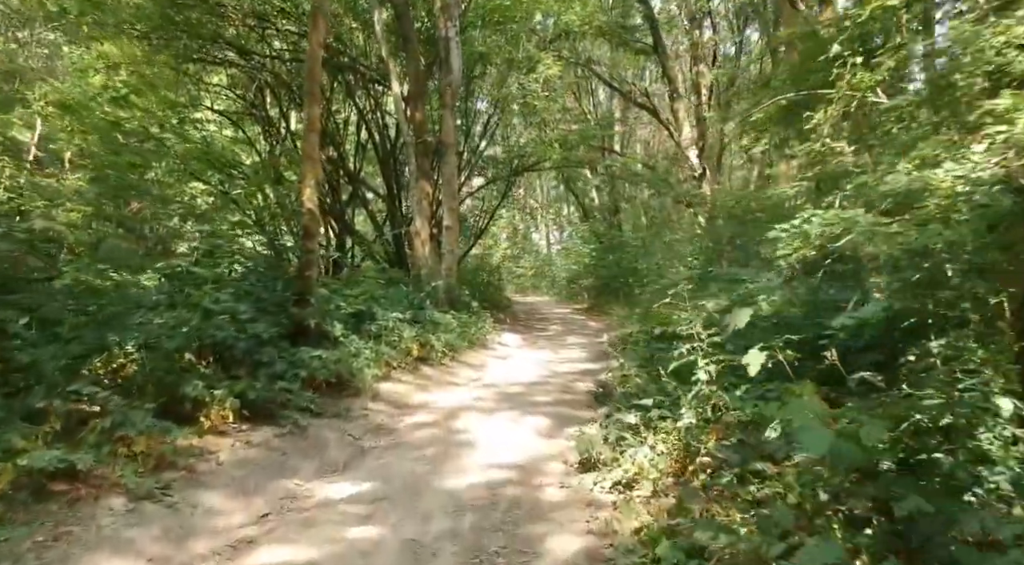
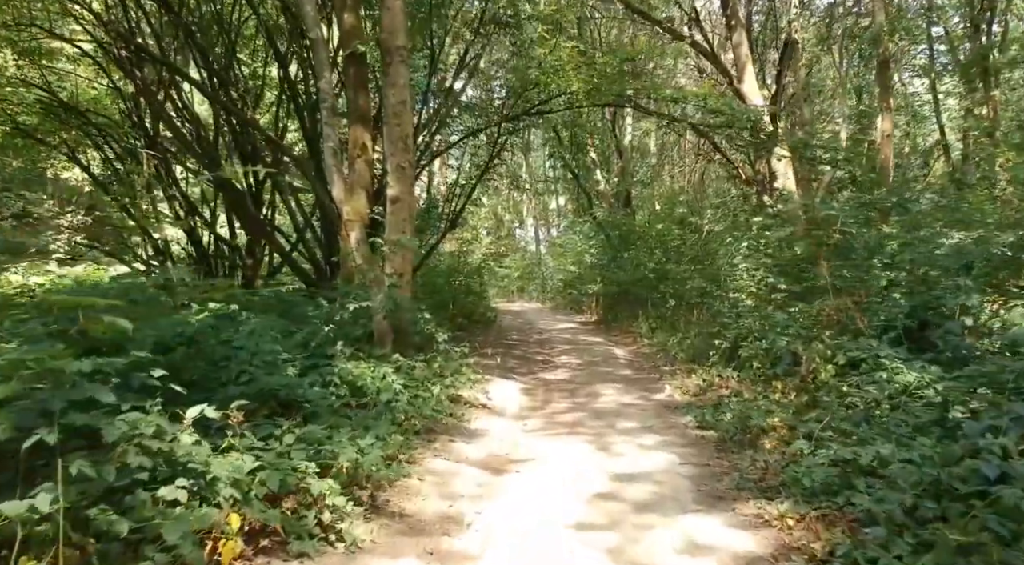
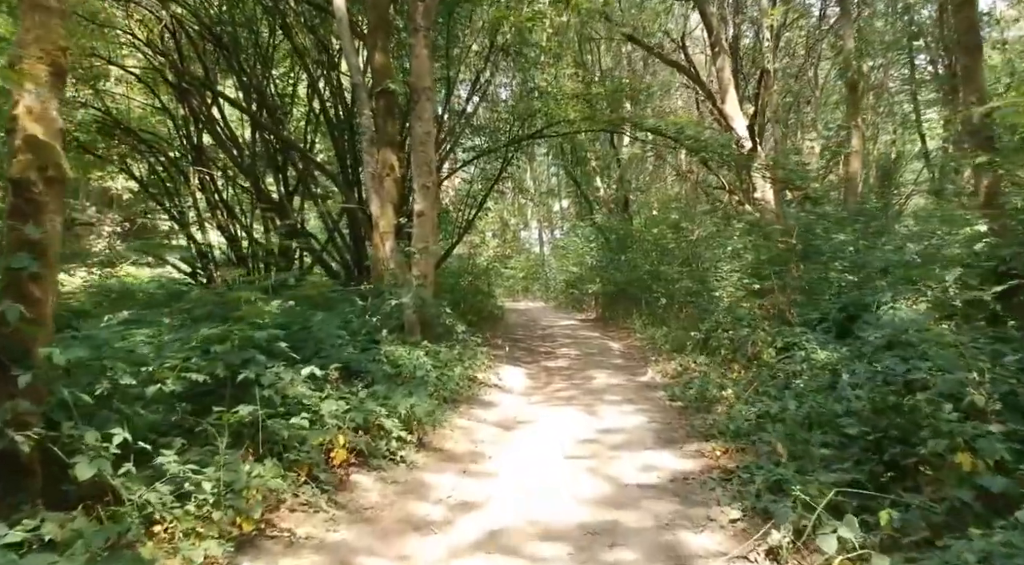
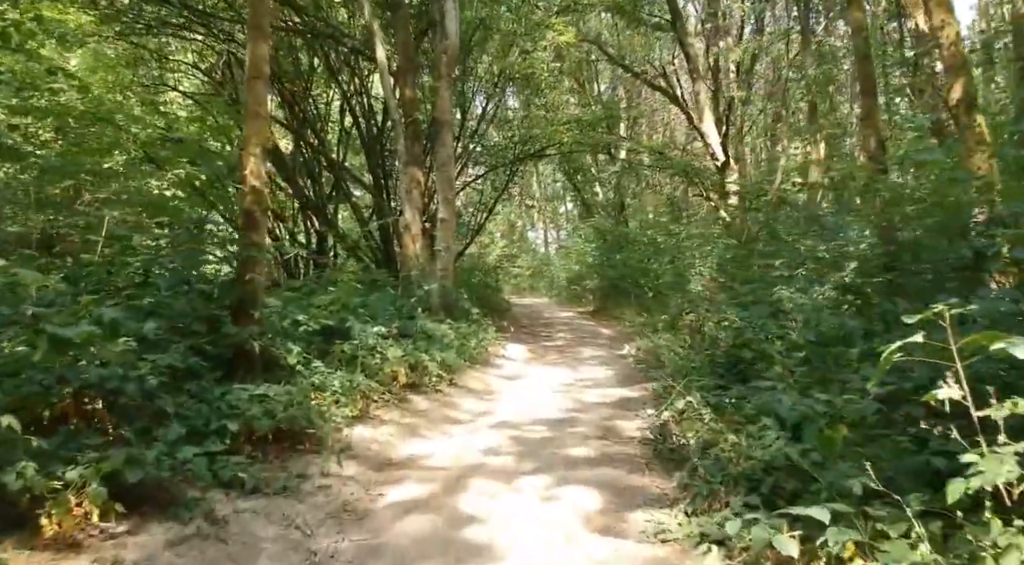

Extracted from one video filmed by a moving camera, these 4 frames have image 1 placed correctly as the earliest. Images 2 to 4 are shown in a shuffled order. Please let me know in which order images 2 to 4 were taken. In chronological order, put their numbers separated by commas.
4, 3, 2
